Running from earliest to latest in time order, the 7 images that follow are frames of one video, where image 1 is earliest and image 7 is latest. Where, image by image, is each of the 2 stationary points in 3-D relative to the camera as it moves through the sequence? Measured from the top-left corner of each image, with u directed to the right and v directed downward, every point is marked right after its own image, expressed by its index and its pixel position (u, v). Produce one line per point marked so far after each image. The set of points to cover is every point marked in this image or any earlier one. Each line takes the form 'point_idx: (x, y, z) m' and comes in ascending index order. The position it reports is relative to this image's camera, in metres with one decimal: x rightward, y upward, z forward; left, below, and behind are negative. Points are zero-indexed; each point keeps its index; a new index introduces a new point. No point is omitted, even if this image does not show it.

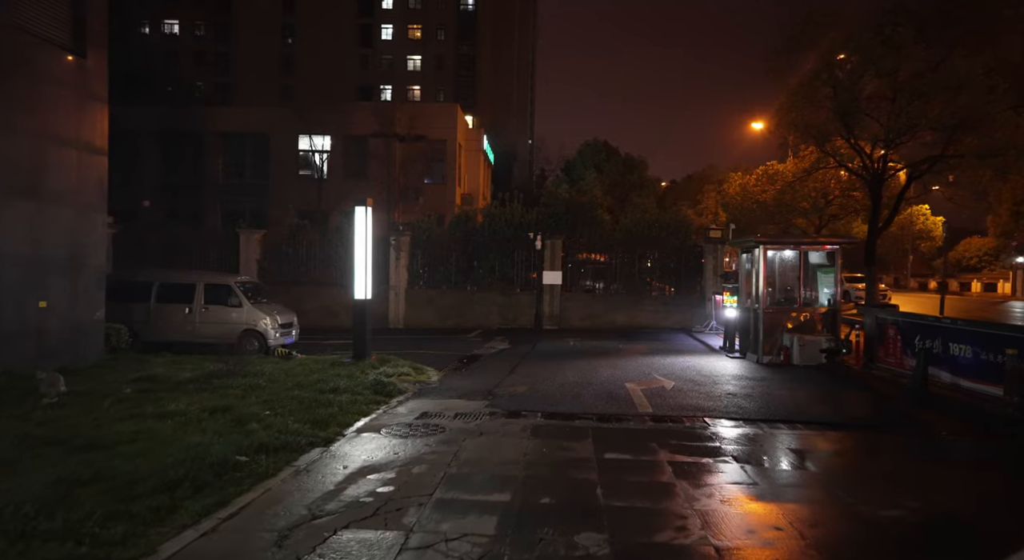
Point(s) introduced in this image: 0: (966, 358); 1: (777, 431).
0: (+6.9, -1.2, +9.3) m
1: (+2.9, -1.7, +6.9) m
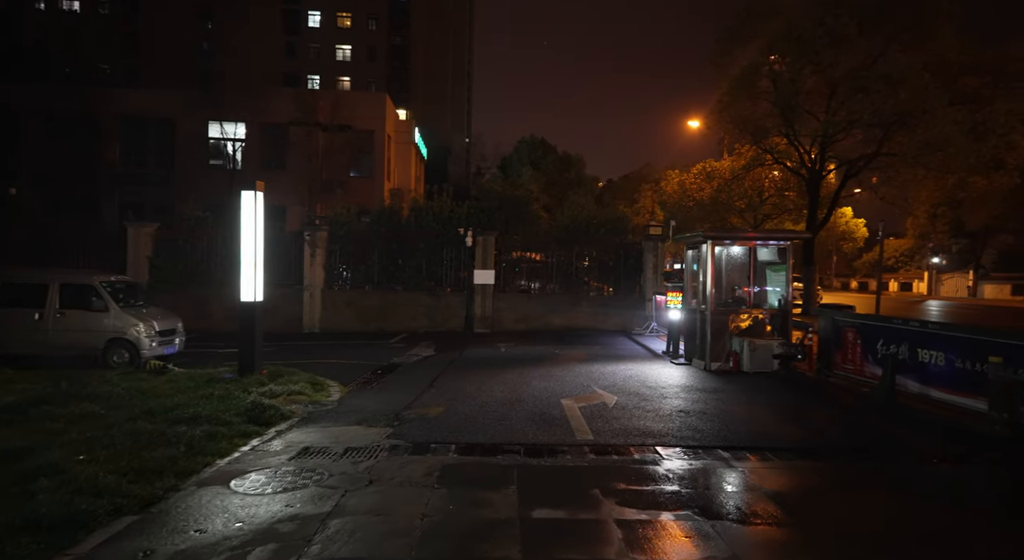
0: (+5.8, -1.2, +8.5) m
1: (+2.1, -1.7, +5.7) m
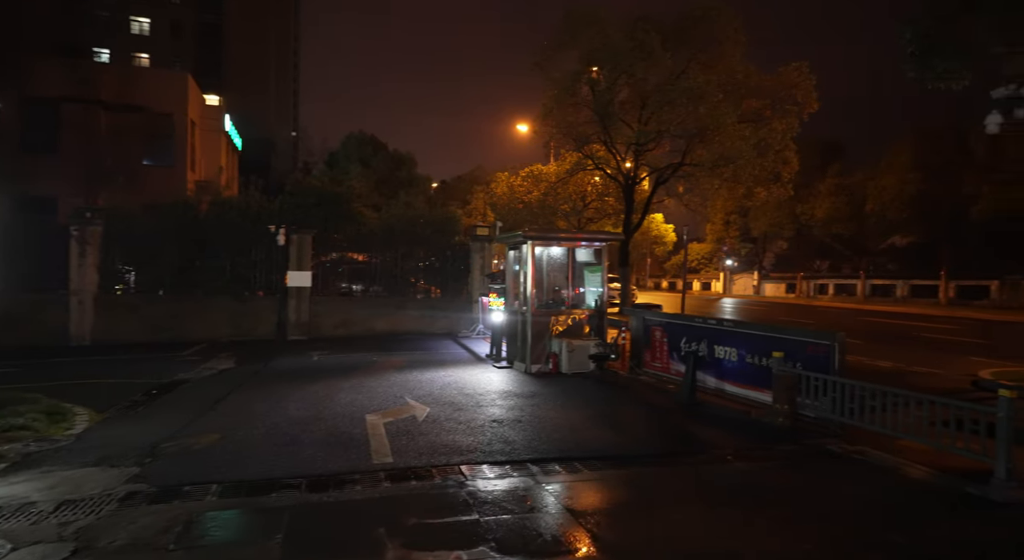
0: (+3.2, -1.2, +9.0) m
1: (+0.3, -1.7, +5.3) m
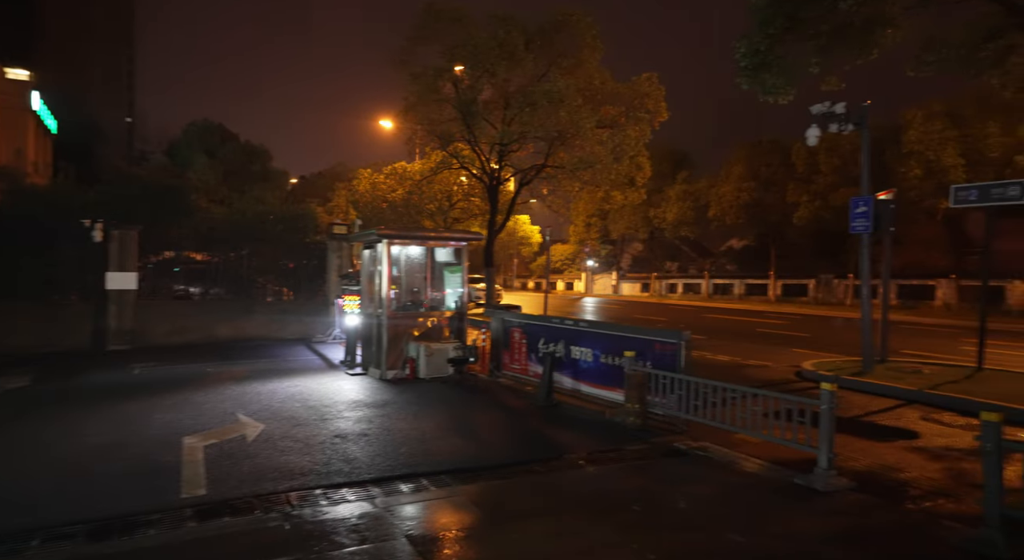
0: (+1.1, -1.2, +9.1) m
1: (-0.9, -1.7, +4.9) m
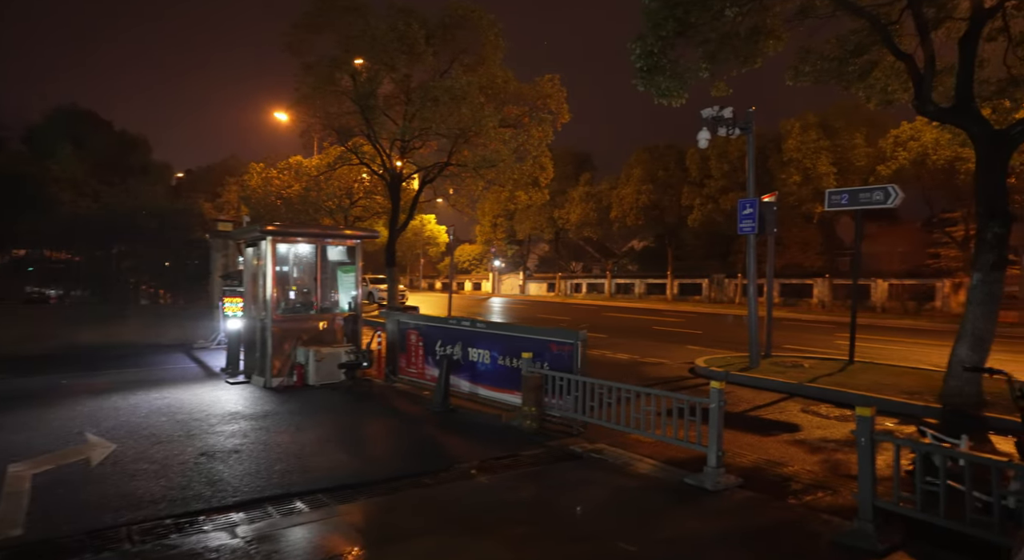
0: (-0.4, -1.2, +8.8) m
1: (-1.8, -1.7, +4.3) m
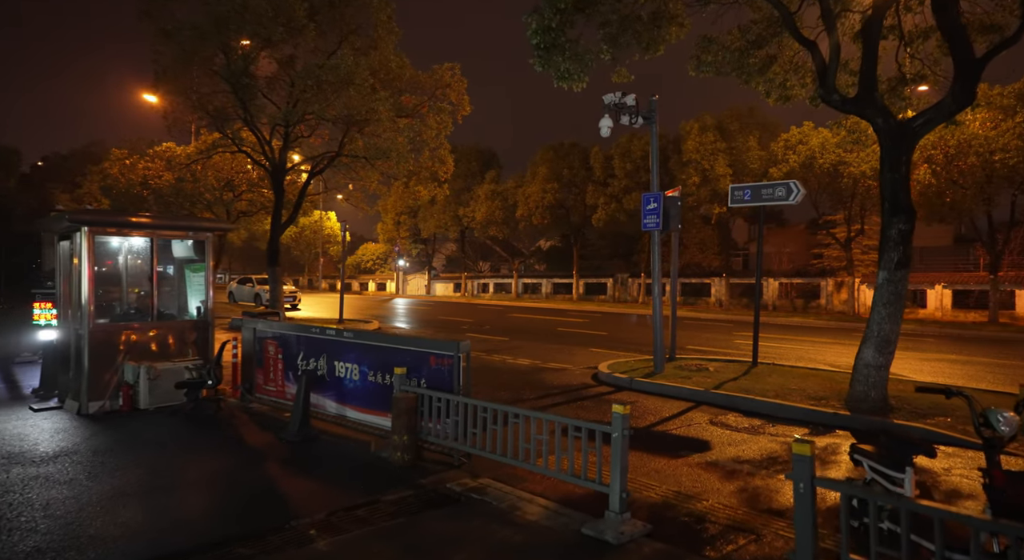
0: (-1.9, -1.2, +7.4) m
1: (-2.6, -1.7, +2.8) m
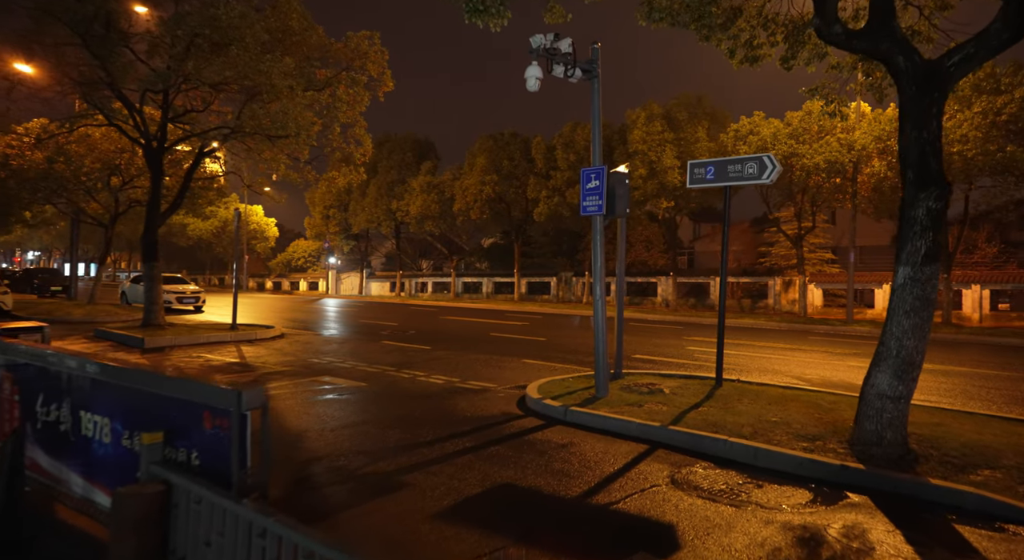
0: (-3.0, -1.2, +4.5) m
1: (-3.3, -1.7, -0.2) m
